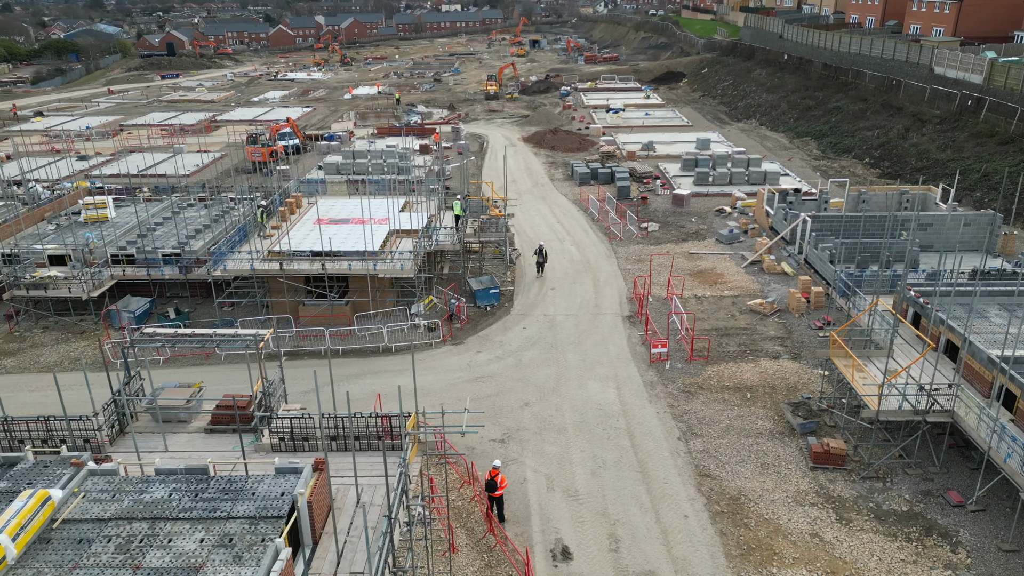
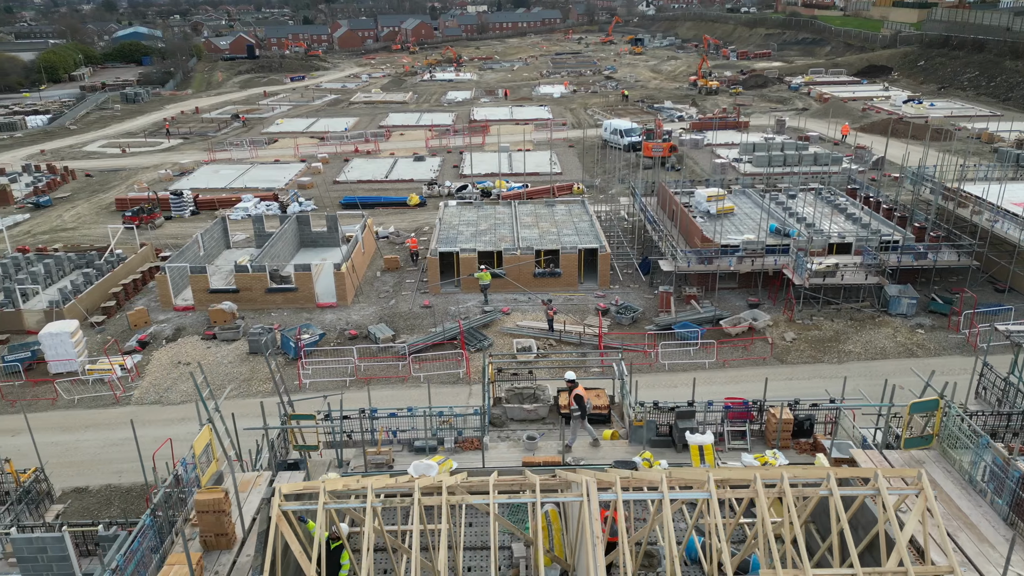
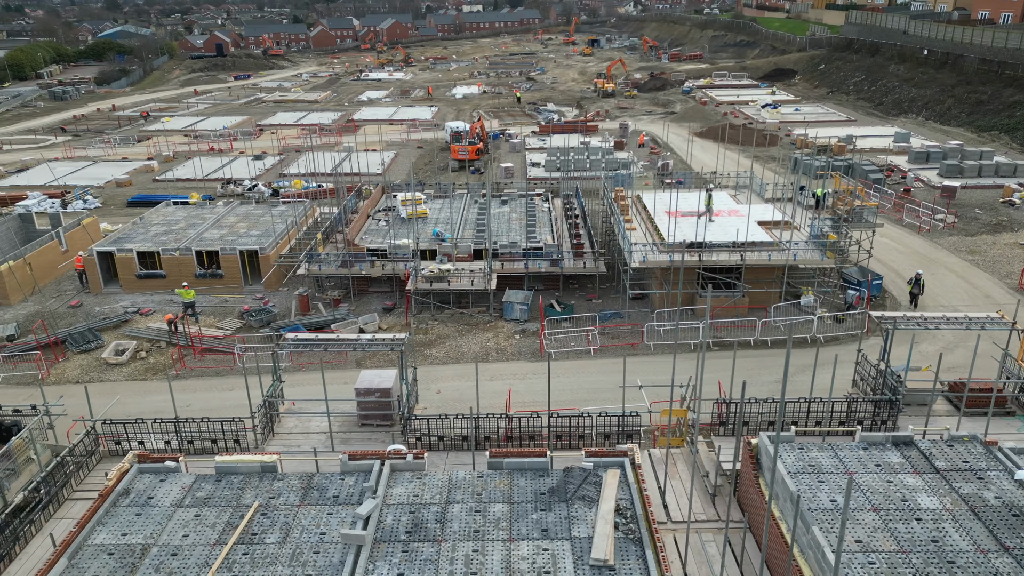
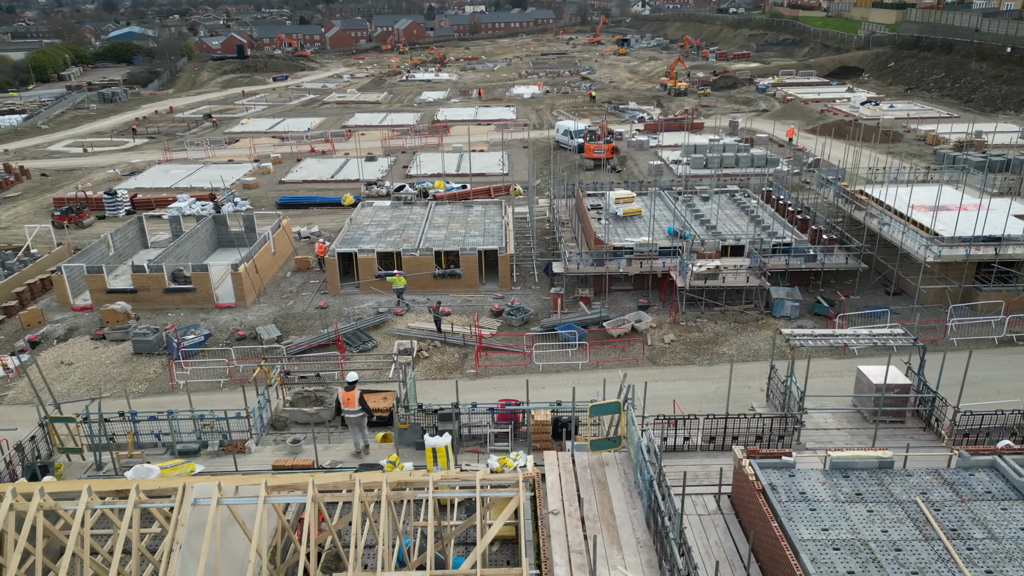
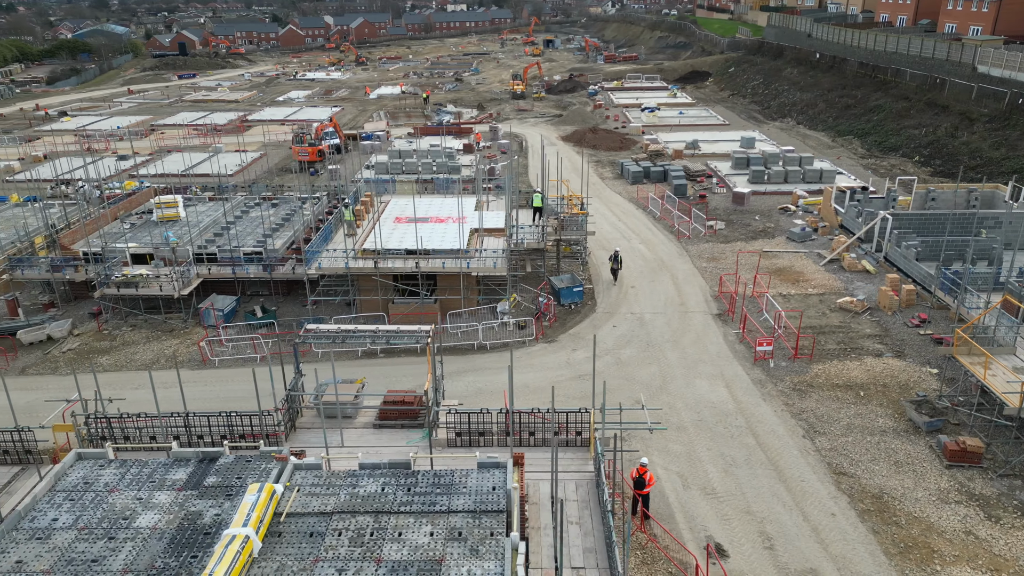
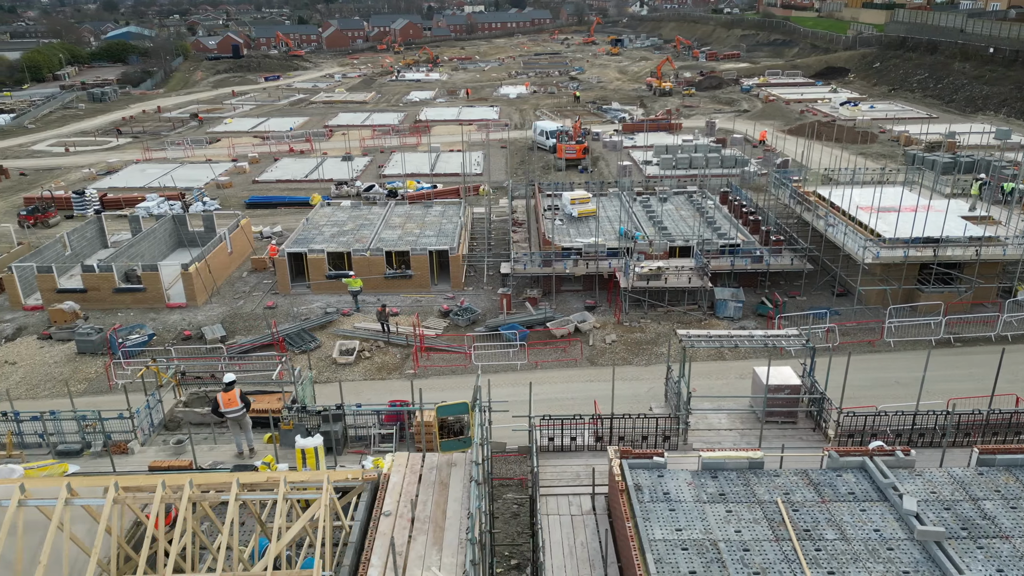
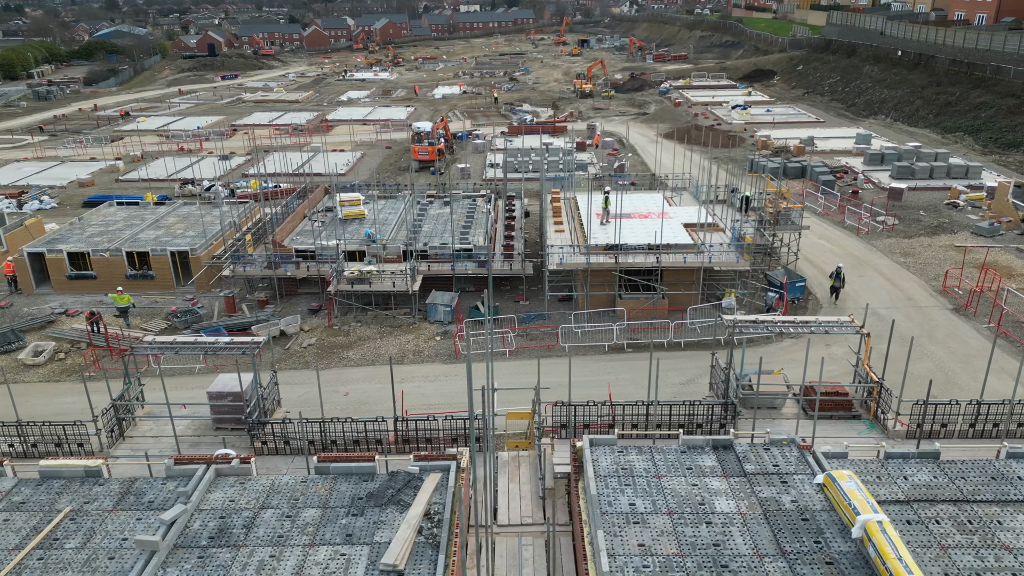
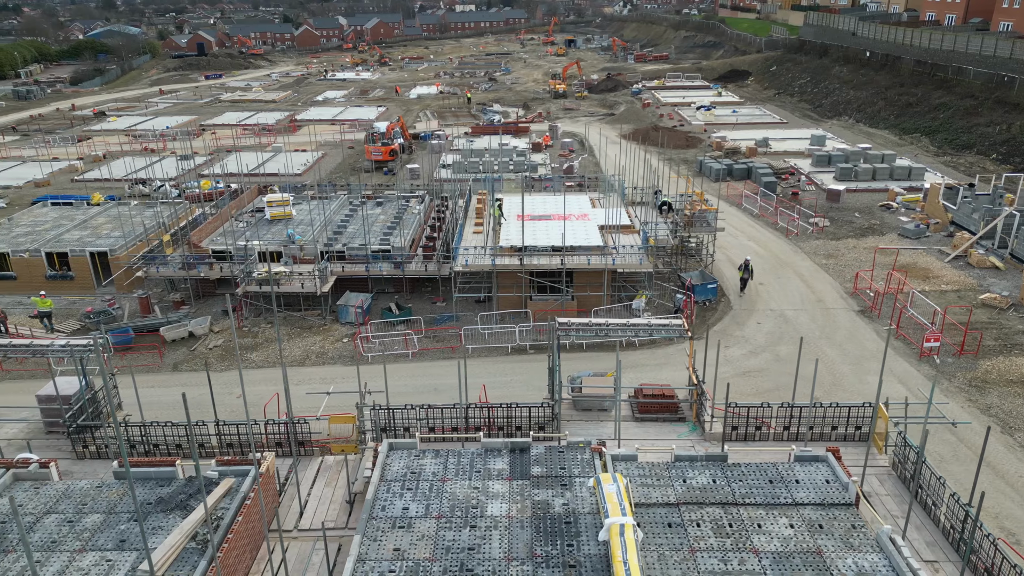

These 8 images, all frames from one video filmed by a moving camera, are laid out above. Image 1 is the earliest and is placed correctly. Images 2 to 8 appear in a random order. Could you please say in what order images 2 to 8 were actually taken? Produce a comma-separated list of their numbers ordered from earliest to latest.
5, 8, 7, 3, 6, 4, 2
